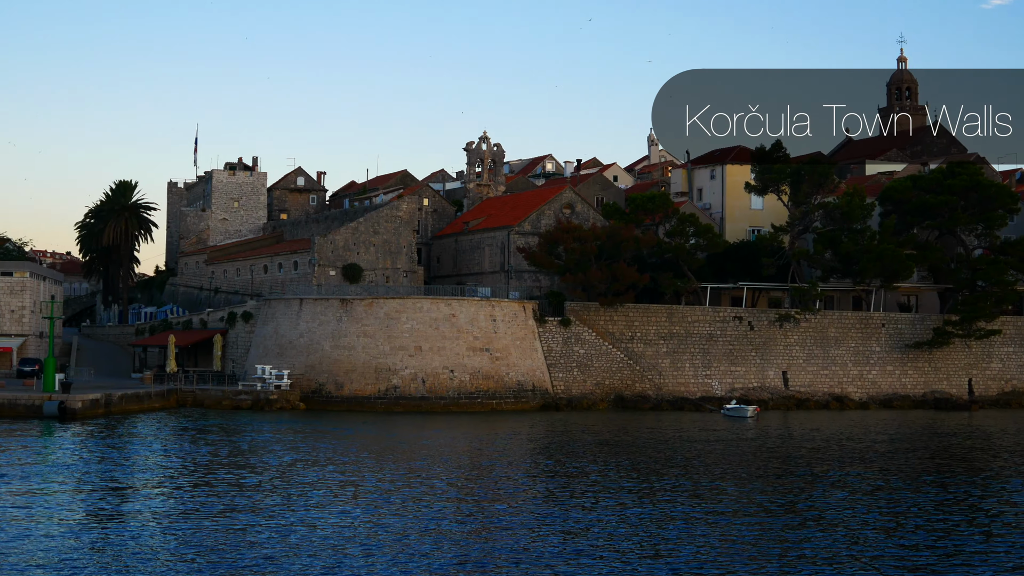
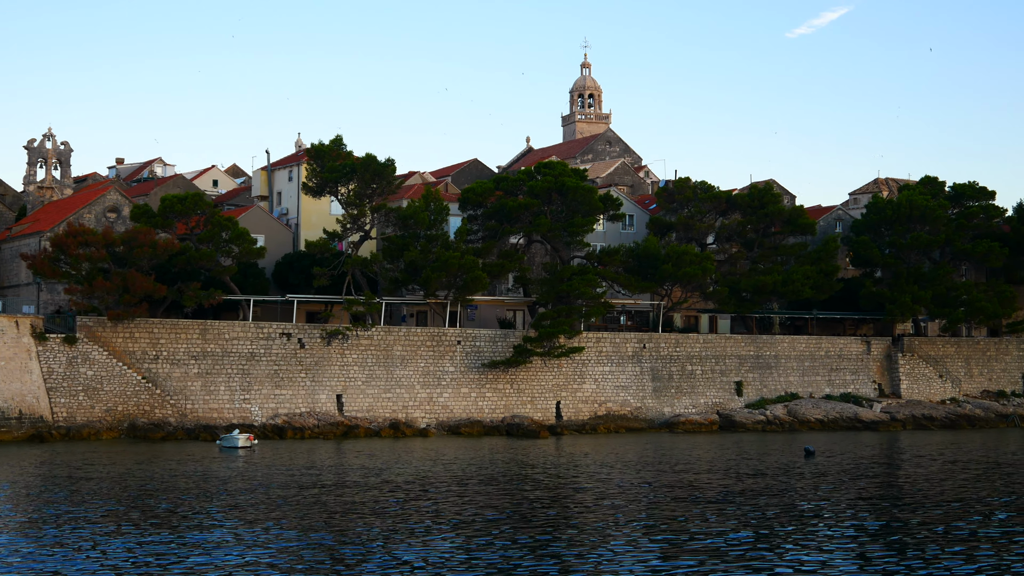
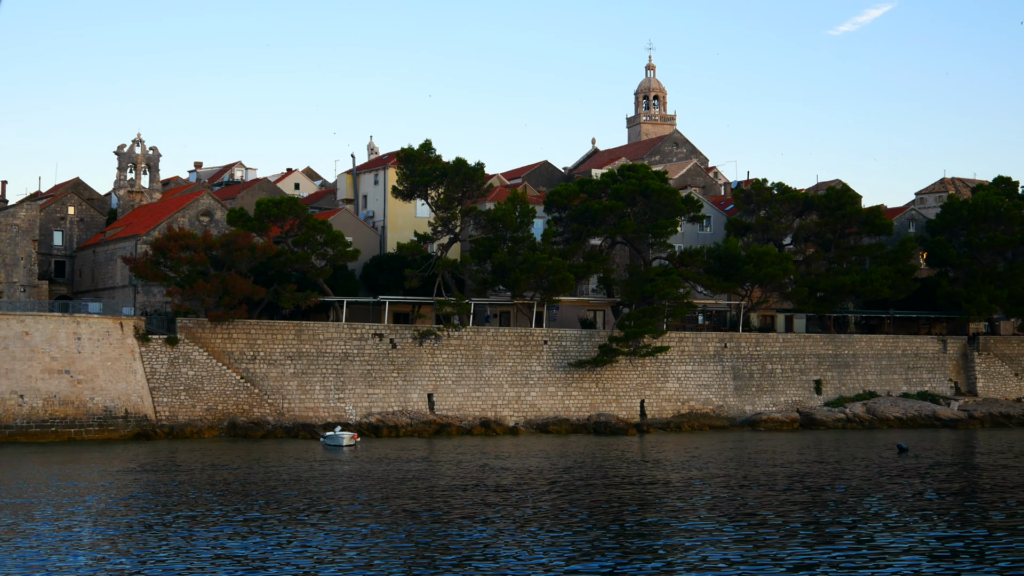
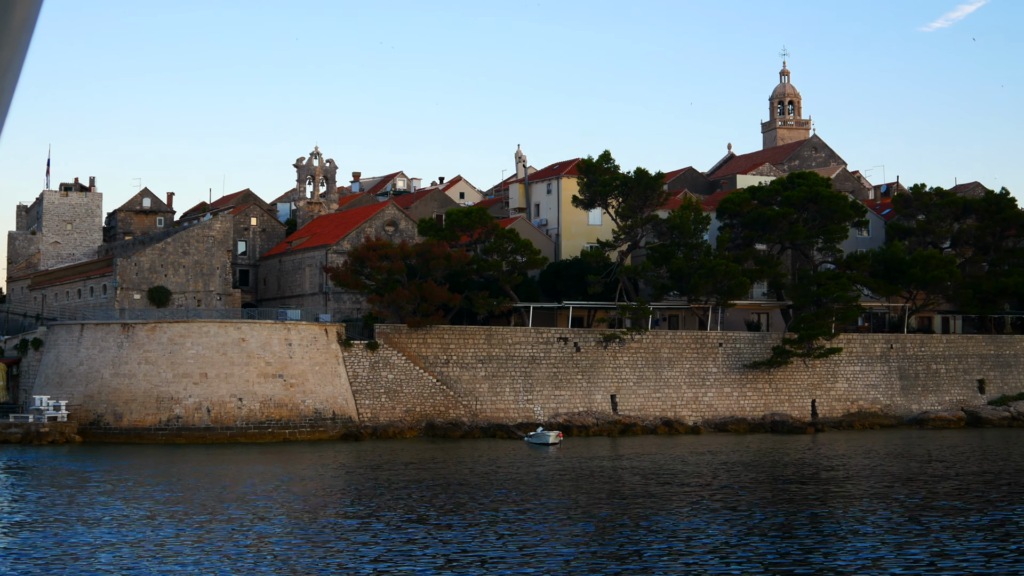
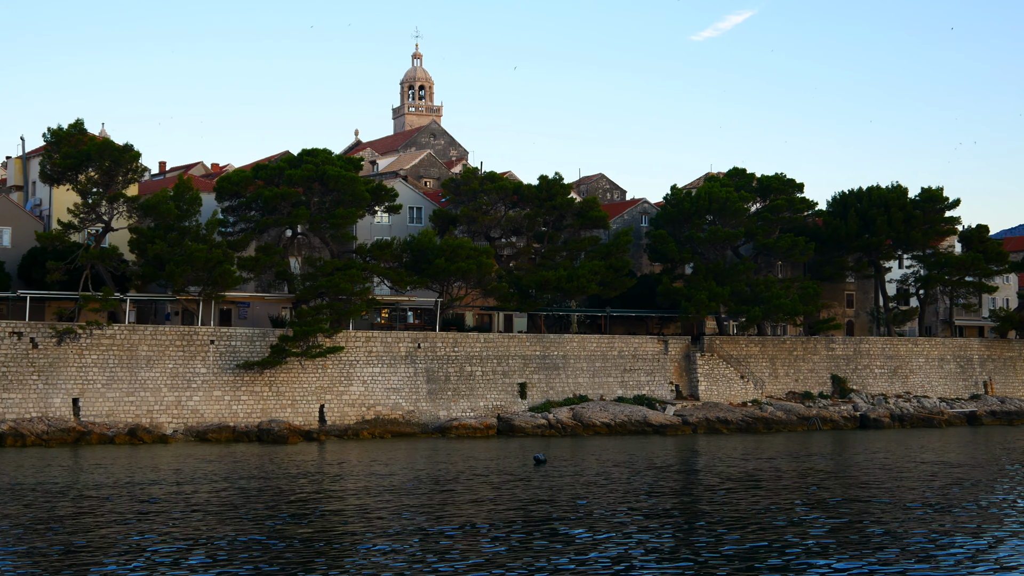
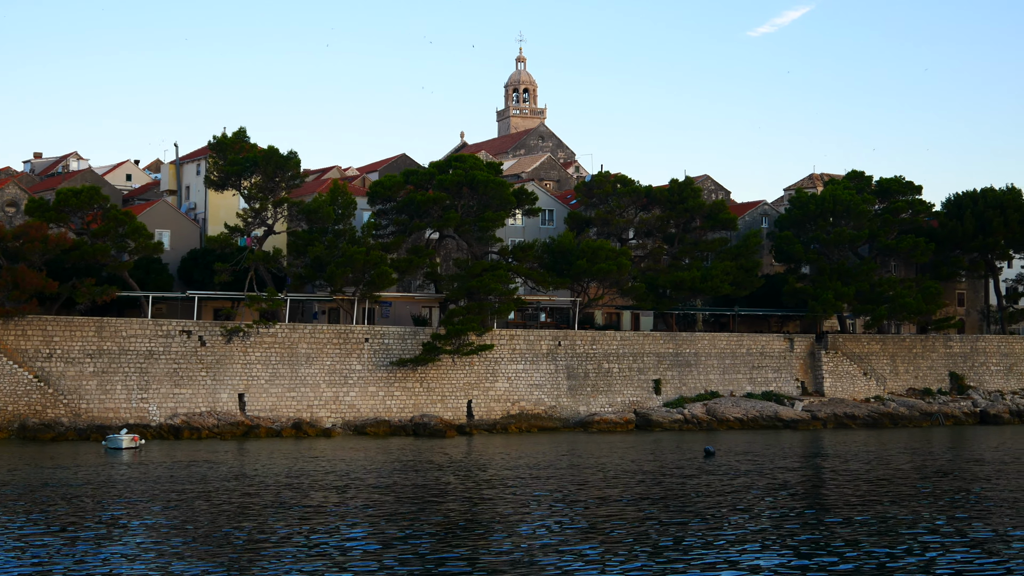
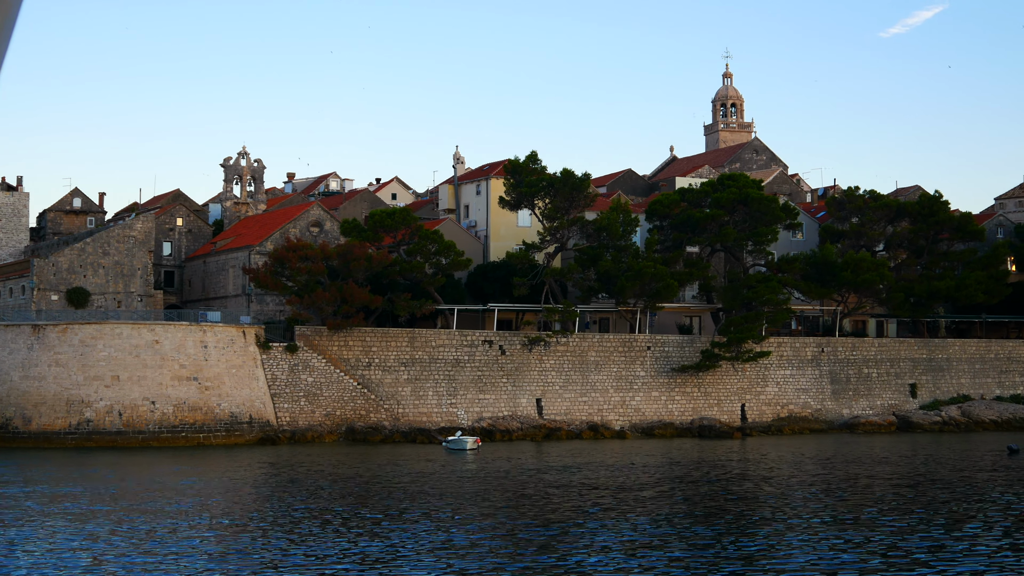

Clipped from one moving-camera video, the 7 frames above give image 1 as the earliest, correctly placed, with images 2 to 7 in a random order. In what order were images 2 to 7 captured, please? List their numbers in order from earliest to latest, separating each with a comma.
4, 7, 3, 2, 6, 5
